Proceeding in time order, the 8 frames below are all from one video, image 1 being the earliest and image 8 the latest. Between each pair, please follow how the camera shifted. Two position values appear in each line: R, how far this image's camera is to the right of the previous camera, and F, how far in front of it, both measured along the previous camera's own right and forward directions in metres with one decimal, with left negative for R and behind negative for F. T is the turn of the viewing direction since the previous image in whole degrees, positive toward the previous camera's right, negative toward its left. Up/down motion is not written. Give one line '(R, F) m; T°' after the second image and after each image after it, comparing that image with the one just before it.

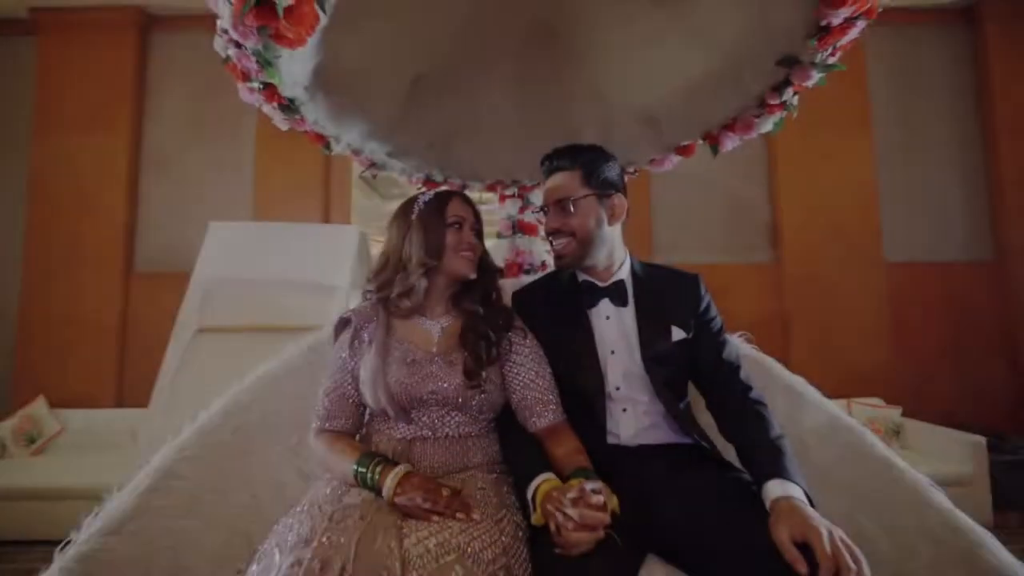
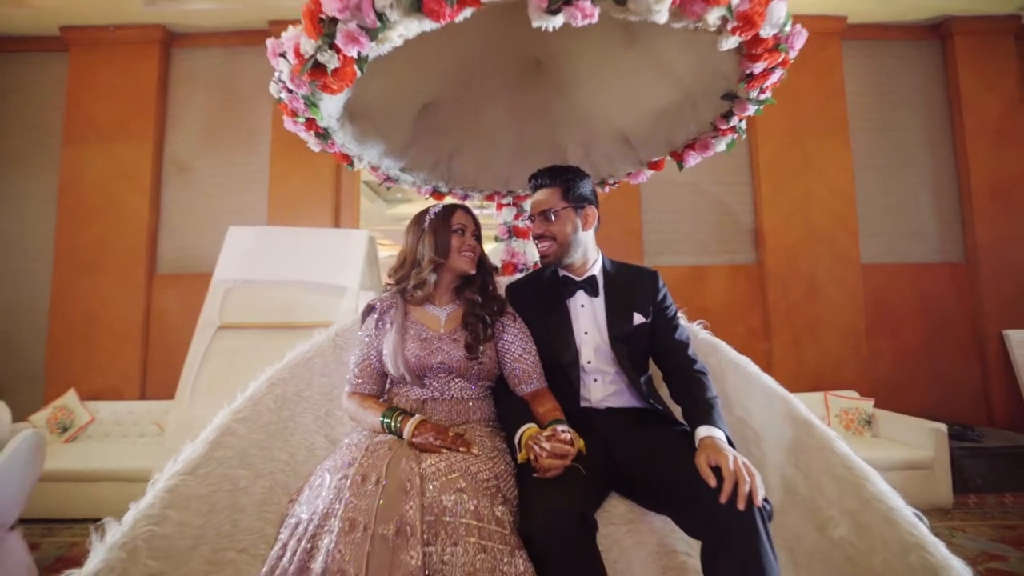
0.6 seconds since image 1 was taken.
(0.0, -0.3) m; 0°
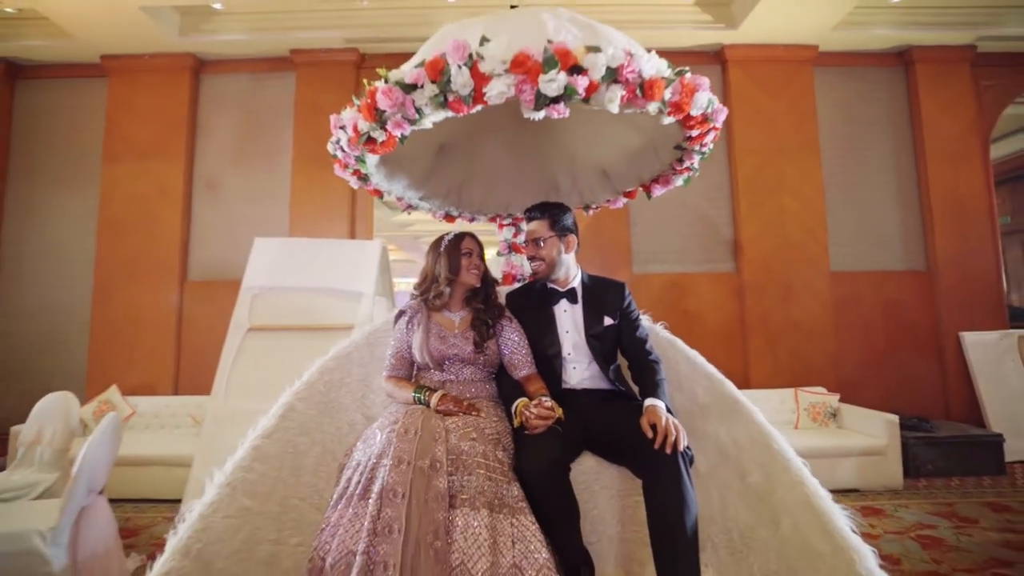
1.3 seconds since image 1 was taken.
(0.0, -0.4) m; 0°
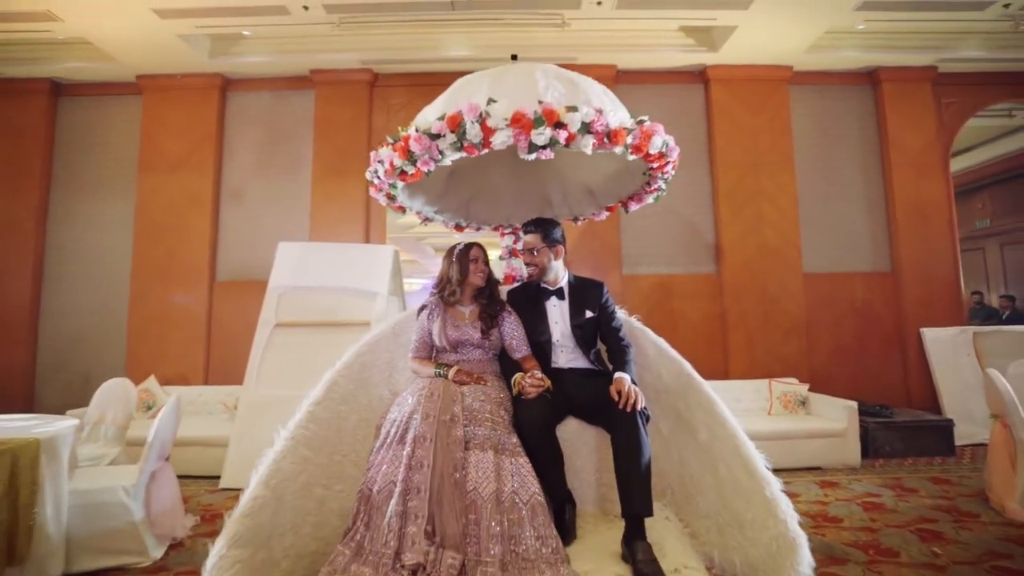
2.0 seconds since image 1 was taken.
(0.0, -0.5) m; 0°
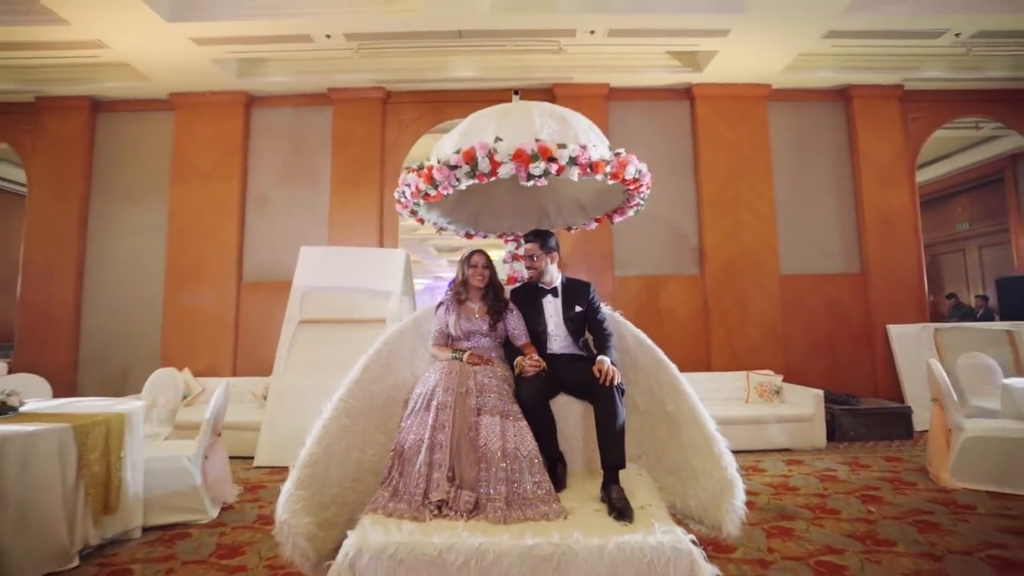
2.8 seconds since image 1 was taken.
(0.0, -0.5) m; 0°
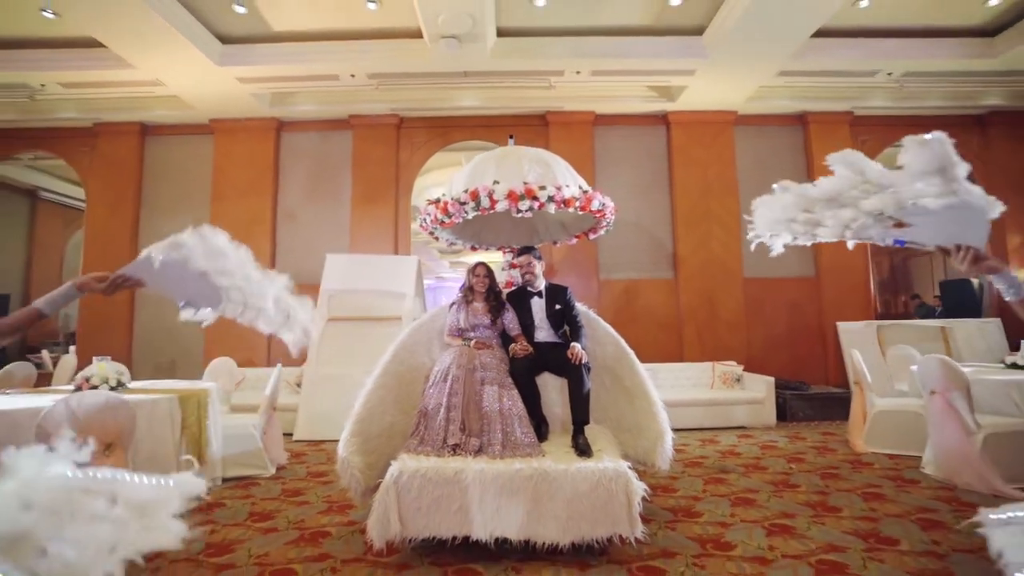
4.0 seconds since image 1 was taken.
(0.0, -0.8) m; 0°
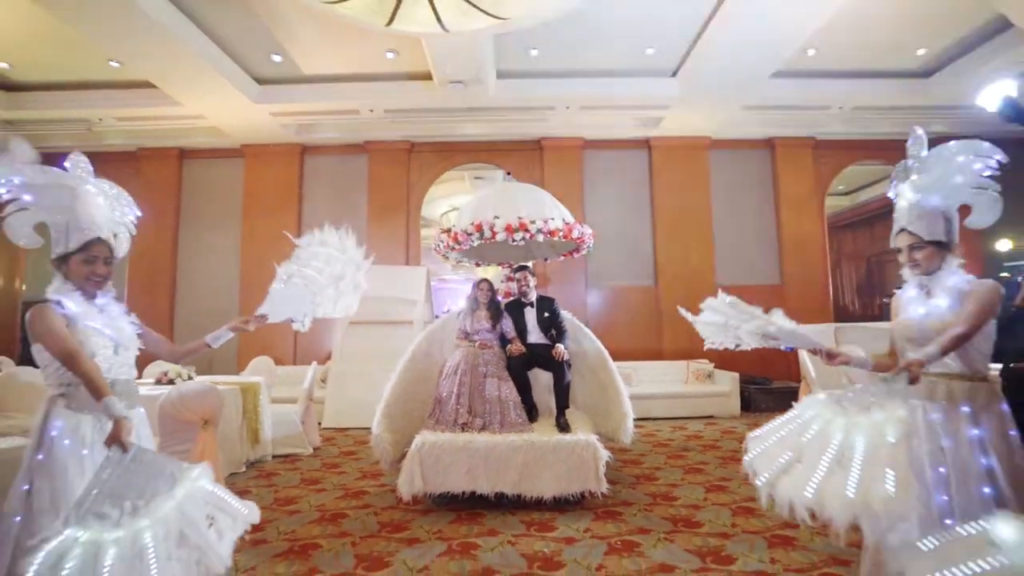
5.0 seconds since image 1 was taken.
(0.0, -0.8) m; 0°
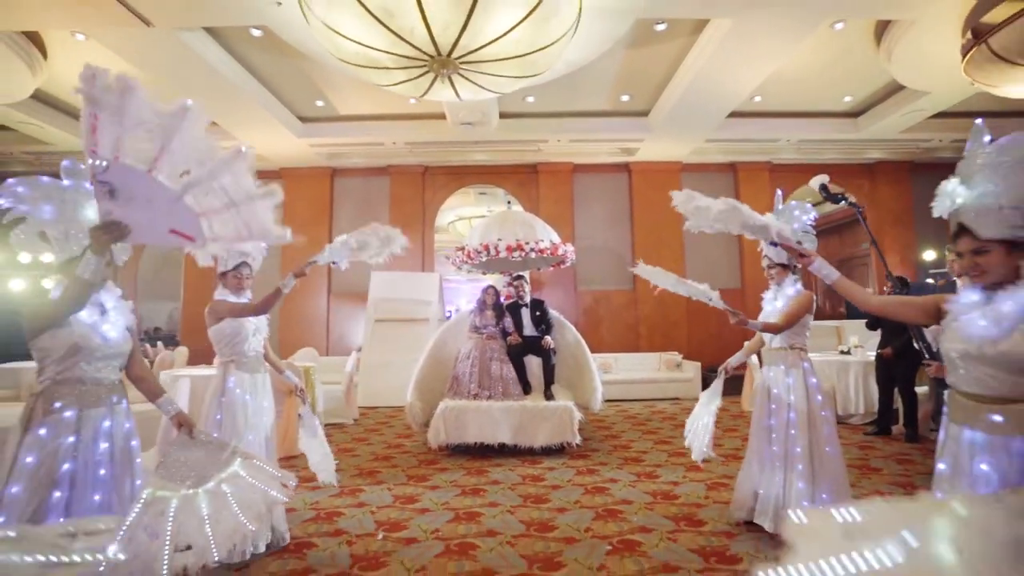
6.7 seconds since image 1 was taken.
(0.0, -1.3) m; 0°
